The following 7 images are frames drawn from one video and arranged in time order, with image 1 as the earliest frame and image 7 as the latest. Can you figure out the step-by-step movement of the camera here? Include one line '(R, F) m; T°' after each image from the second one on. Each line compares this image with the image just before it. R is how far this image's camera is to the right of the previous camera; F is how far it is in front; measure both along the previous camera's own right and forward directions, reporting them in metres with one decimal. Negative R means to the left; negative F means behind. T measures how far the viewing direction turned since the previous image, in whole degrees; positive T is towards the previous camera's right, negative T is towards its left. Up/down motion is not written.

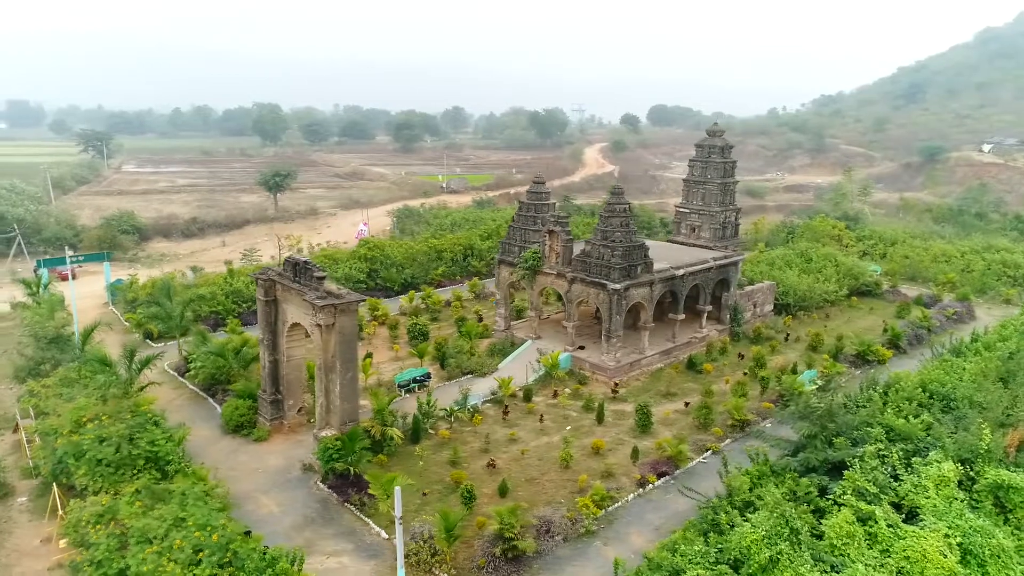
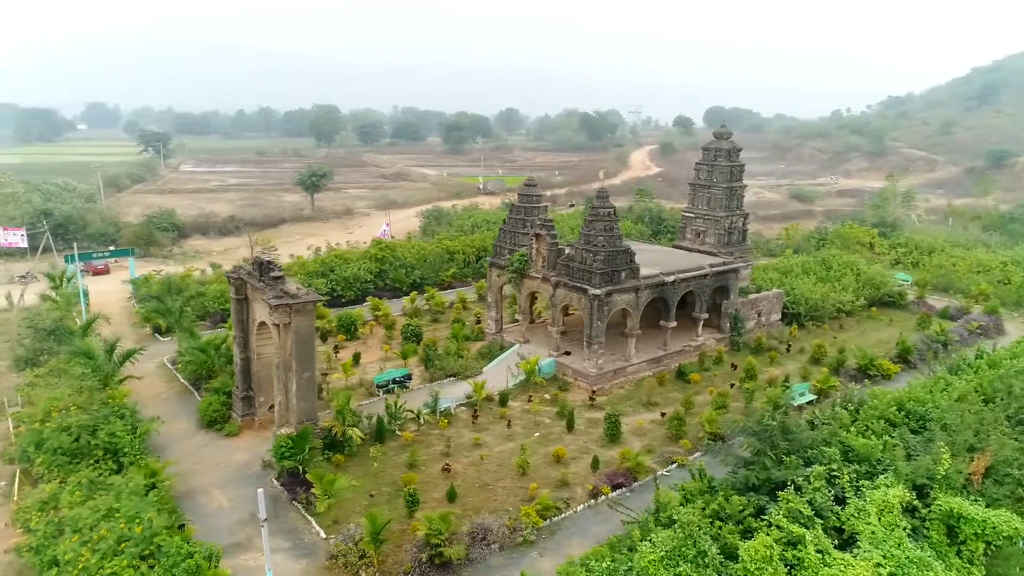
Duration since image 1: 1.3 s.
(+2.3, +0.3) m; -5°
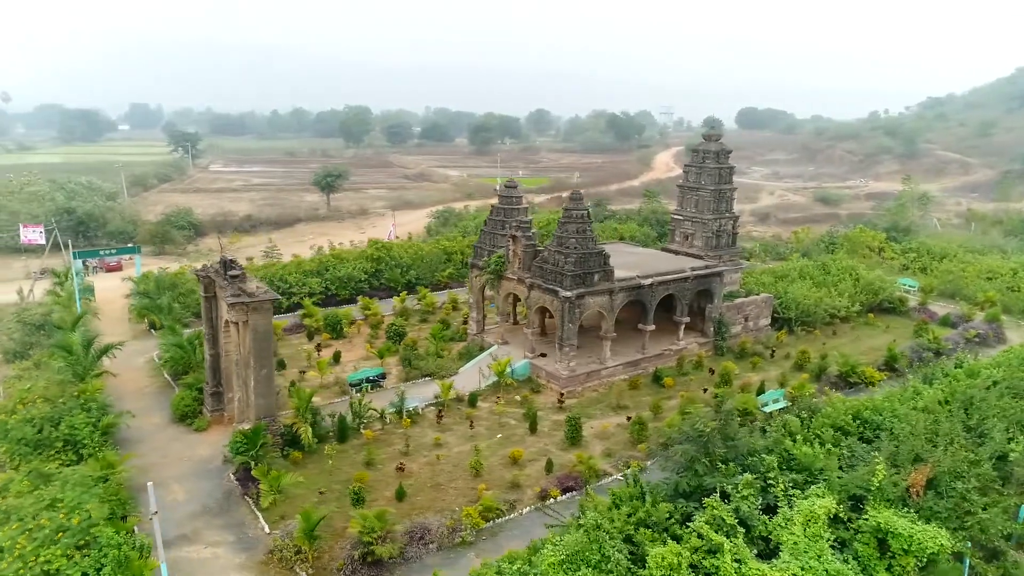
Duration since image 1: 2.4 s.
(+1.8, 0.0) m; -3°
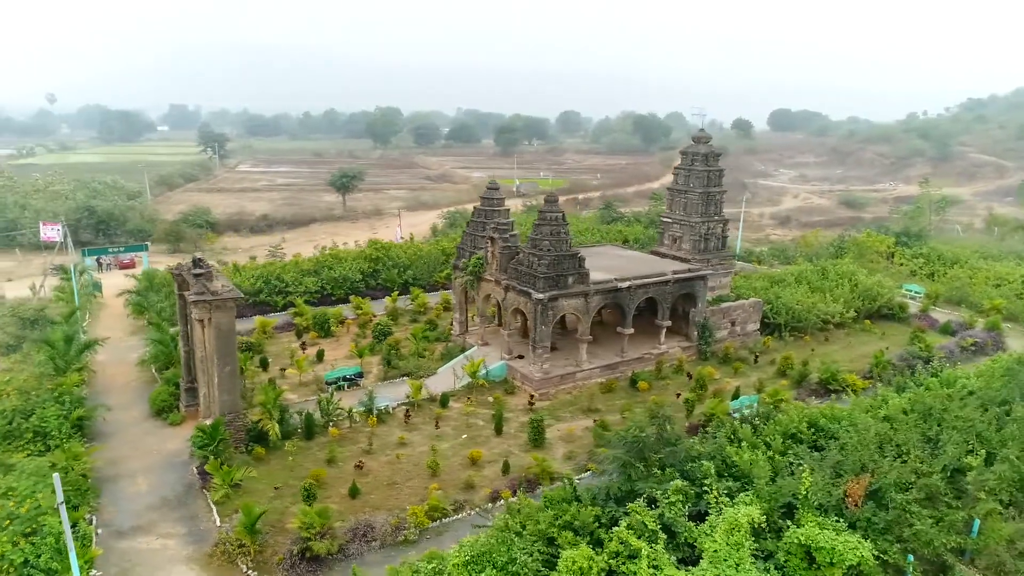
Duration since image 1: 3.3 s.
(+1.7, 0.0) m; -3°
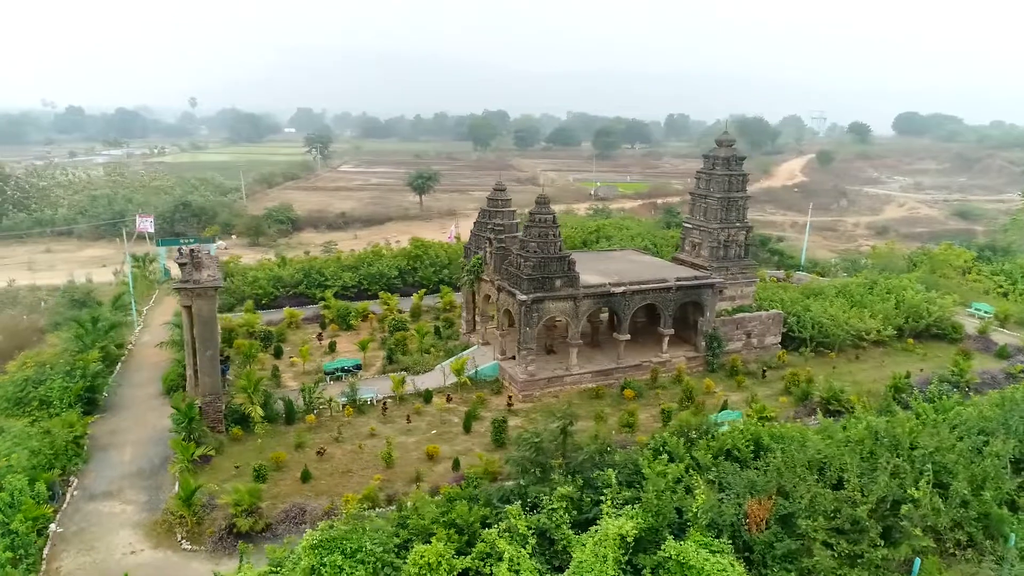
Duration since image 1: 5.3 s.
(+3.6, +0.2) m; -9°
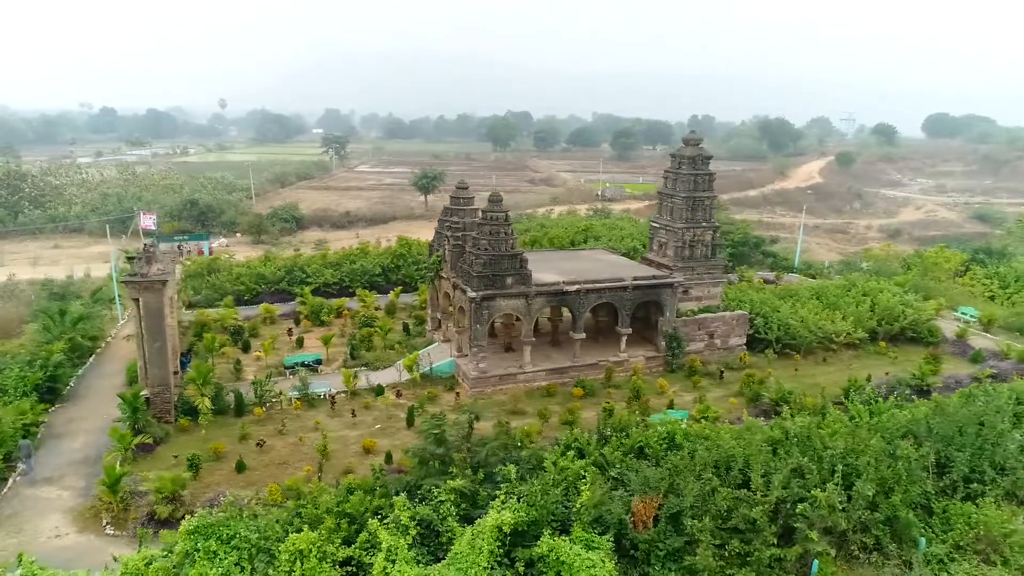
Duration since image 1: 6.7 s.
(+2.3, -0.1) m; -2°
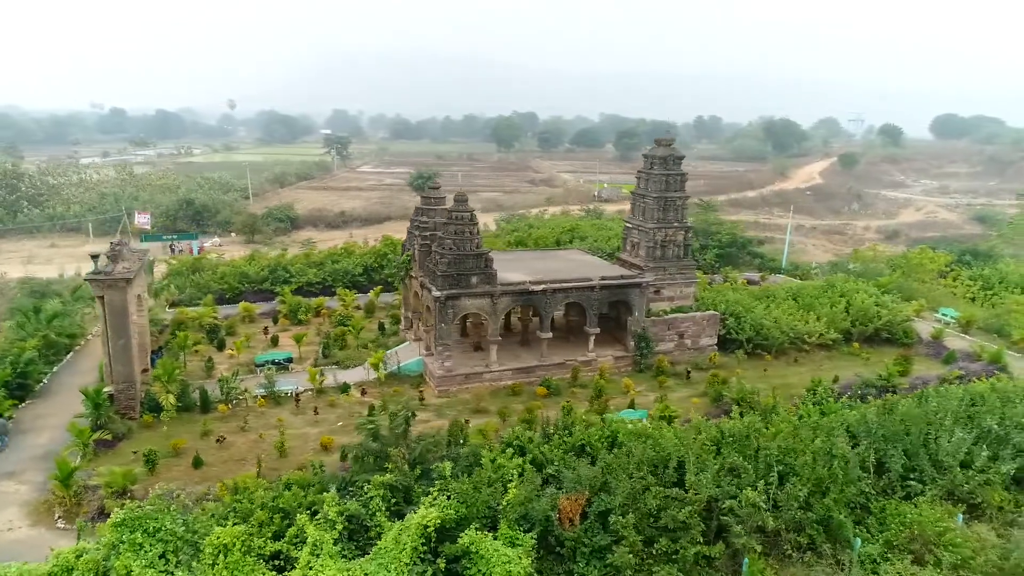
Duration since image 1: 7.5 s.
(+1.3, -0.1) m; -1°
